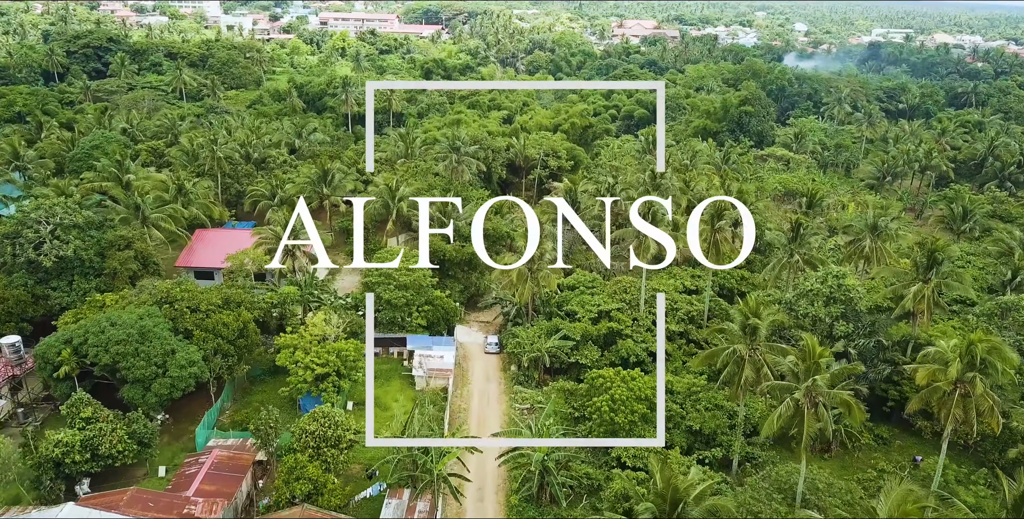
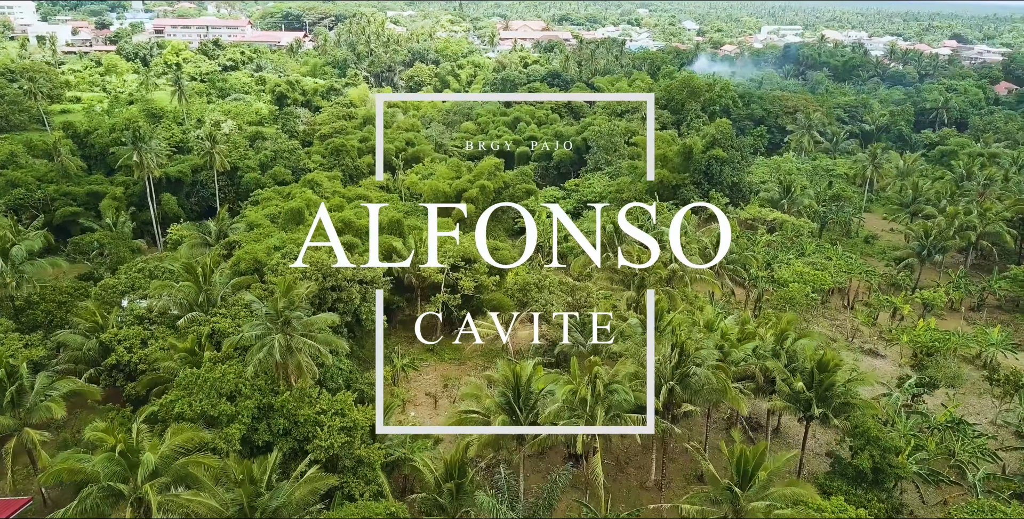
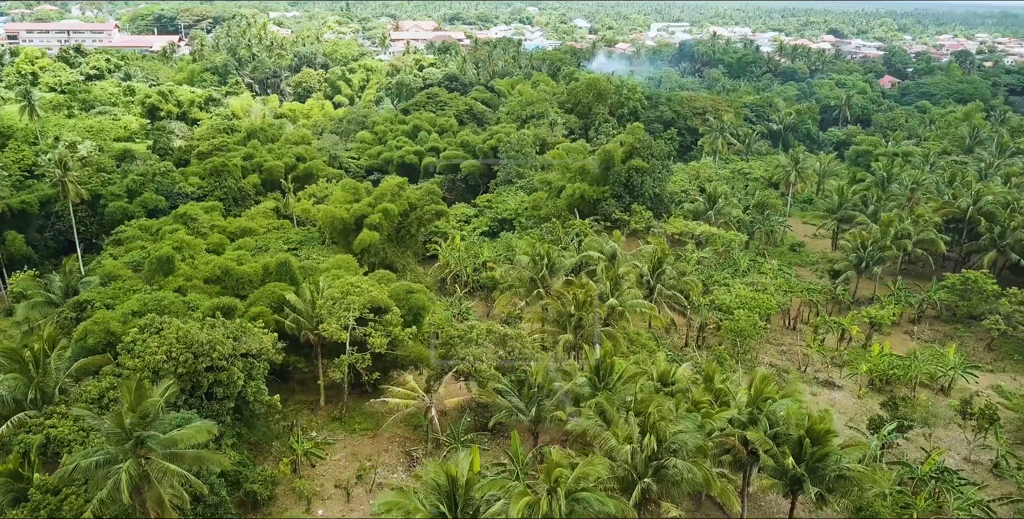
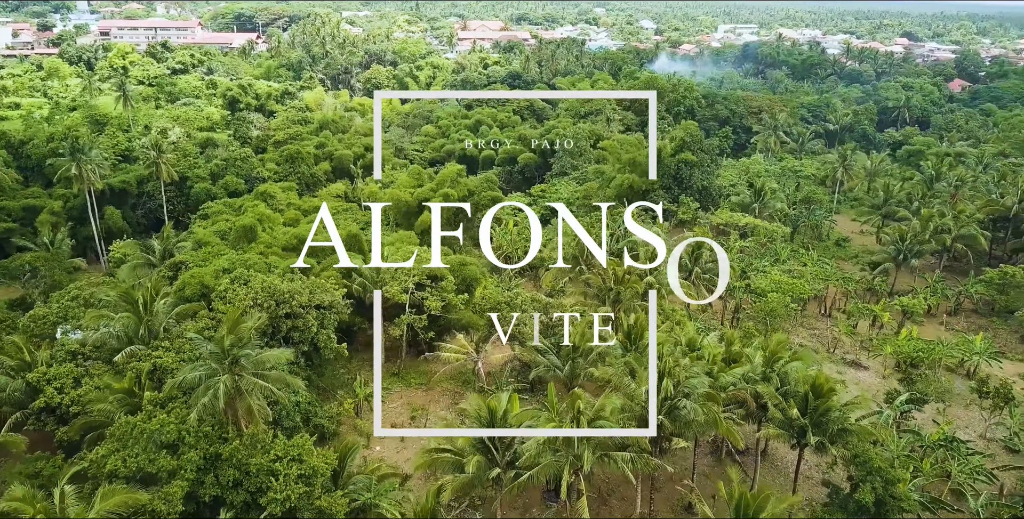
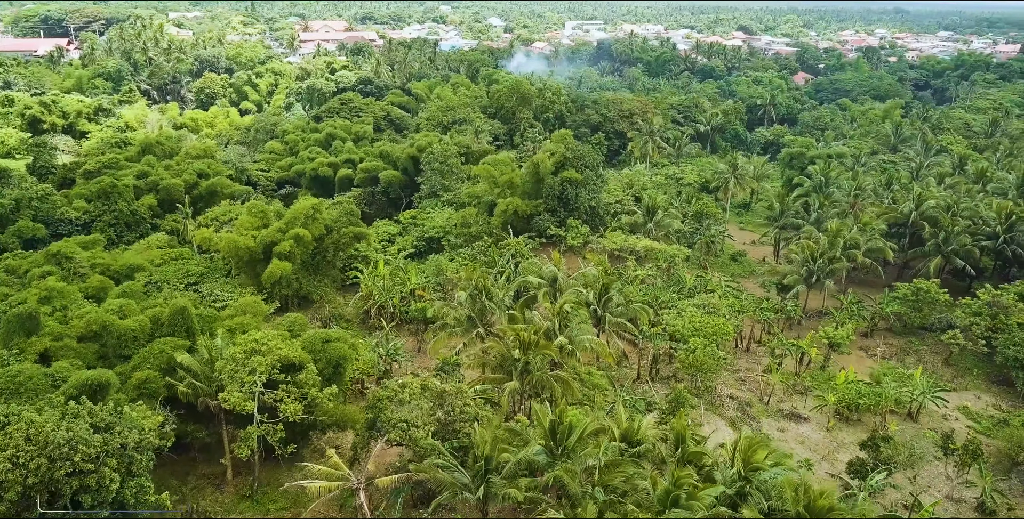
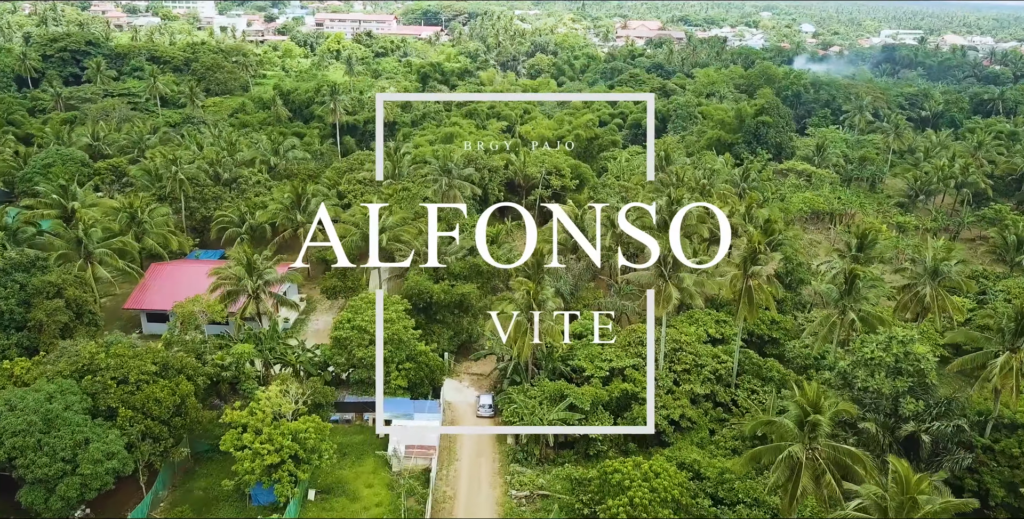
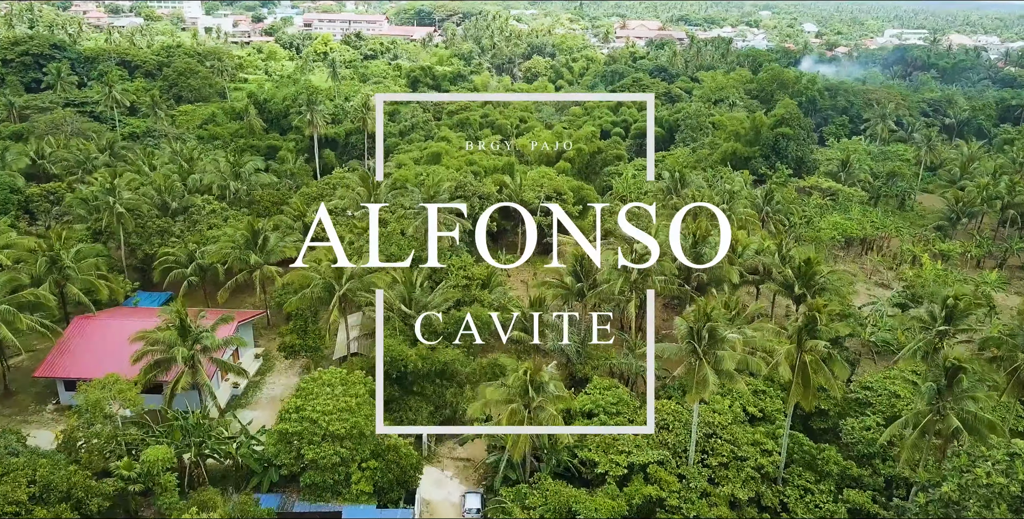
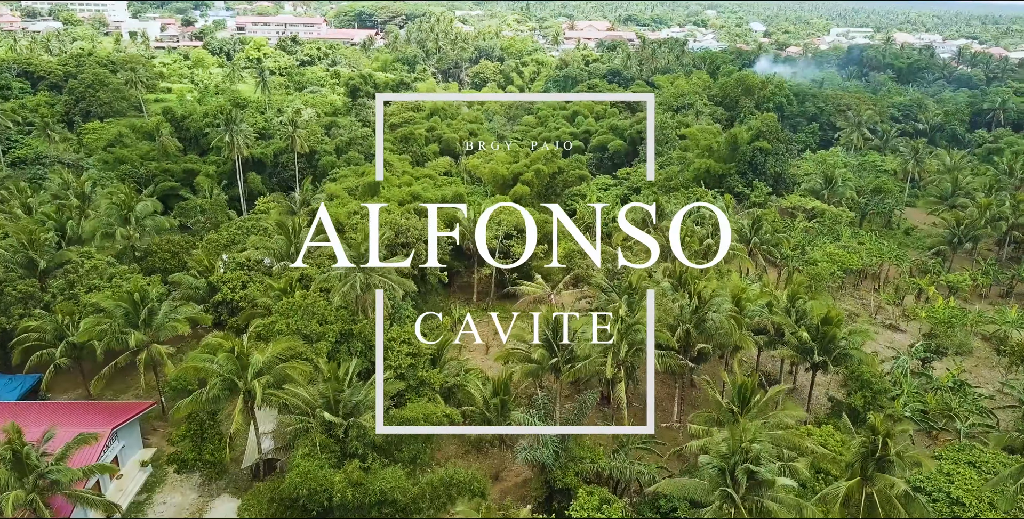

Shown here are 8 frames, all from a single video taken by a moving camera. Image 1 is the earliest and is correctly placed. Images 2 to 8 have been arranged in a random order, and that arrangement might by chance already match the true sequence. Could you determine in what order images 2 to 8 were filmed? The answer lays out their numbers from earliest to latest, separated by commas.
6, 7, 8, 2, 4, 3, 5
